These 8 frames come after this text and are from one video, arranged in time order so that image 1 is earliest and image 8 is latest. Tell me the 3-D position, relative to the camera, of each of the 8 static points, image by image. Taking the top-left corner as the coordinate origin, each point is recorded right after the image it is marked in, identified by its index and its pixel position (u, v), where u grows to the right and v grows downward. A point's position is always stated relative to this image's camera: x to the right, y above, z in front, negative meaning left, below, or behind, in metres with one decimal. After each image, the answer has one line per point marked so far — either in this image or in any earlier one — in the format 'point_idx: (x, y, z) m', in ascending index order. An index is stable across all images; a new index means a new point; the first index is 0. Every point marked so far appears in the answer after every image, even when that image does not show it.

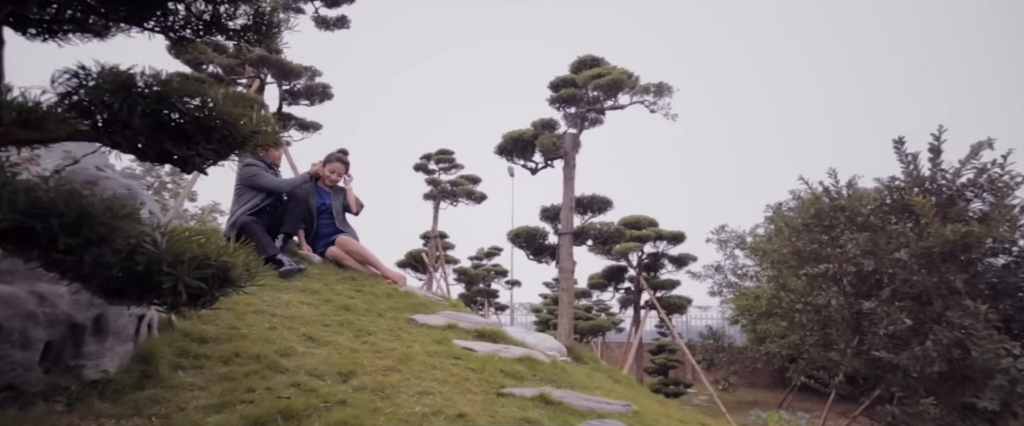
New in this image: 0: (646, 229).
0: (+2.6, -0.3, +10.8) m
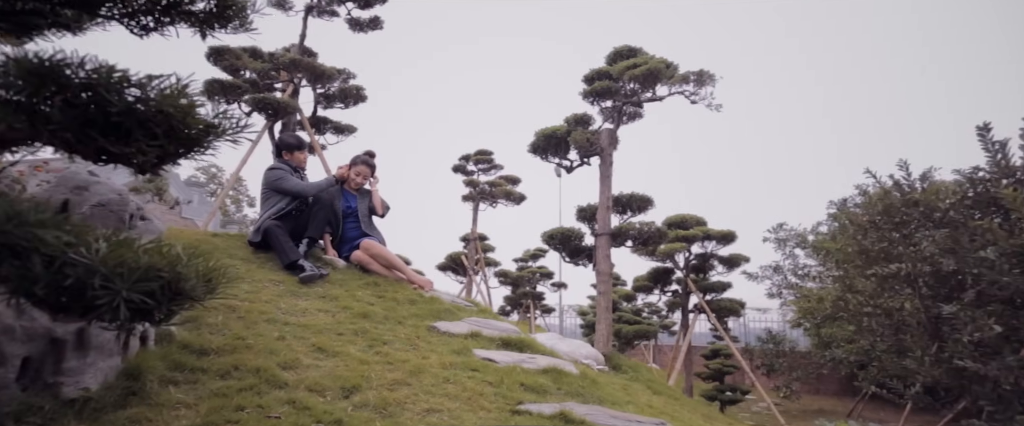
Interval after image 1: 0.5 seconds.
0: (+3.3, -0.3, +10.2) m
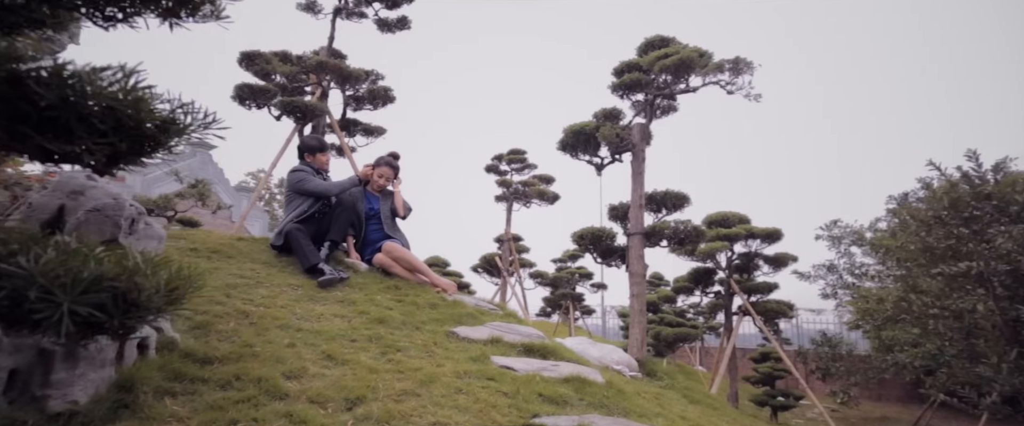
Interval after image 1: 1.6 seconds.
0: (+3.9, -0.2, +9.6) m
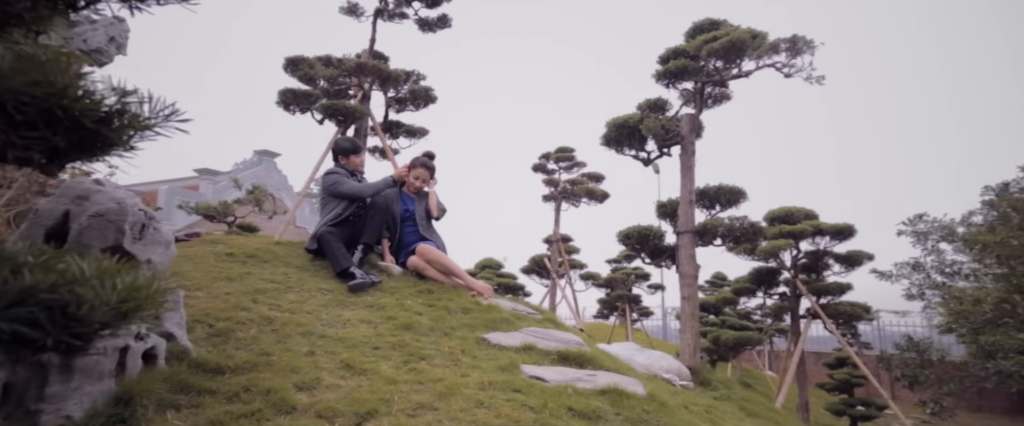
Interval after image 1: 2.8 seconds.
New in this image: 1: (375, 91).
0: (+4.6, -0.1, +8.9) m
1: (-2.2, +1.9, +8.8) m
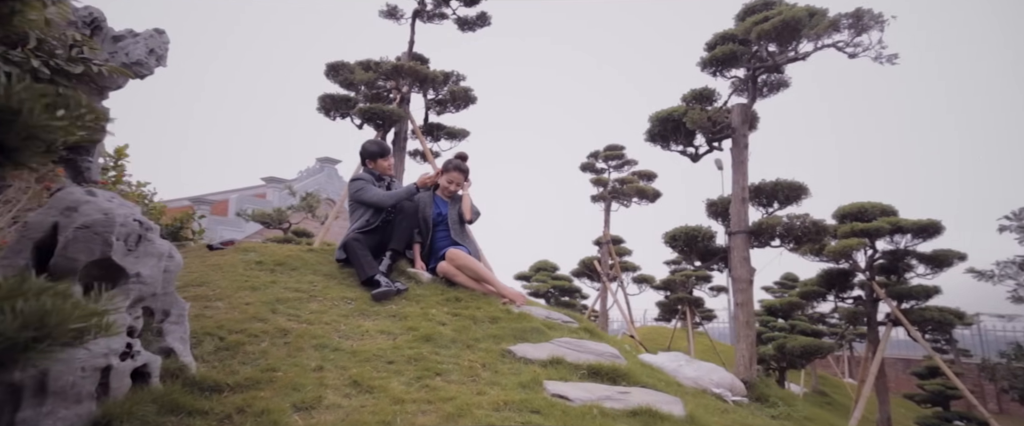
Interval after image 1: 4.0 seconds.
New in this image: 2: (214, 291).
0: (+5.3, -0.1, +8.0) m
1: (-1.5, +1.9, +8.7) m
2: (-2.5, -0.7, +4.6) m
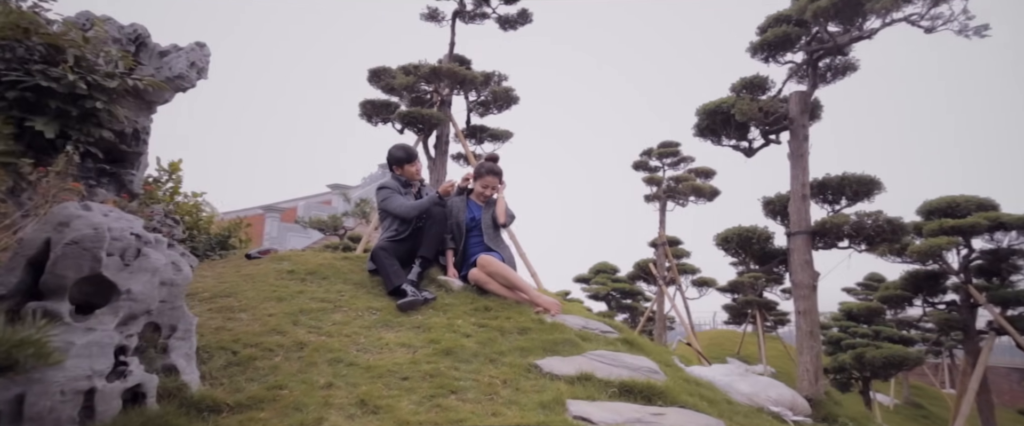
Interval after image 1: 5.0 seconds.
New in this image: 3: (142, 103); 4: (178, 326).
0: (+5.8, 0.0, +7.0) m
1: (-0.9, +1.8, +8.6) m
2: (-2.3, -0.8, +4.6) m
3: (-4.0, +1.2, +6.0) m
4: (-2.0, -0.7, +3.3) m
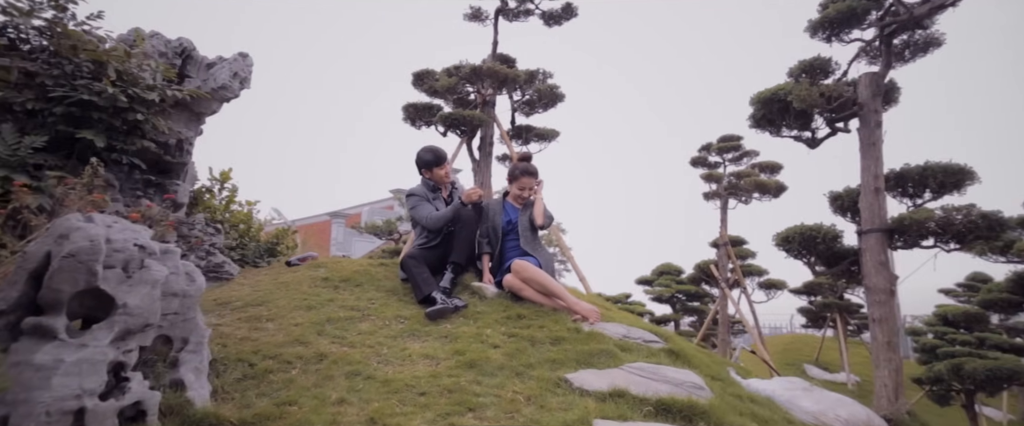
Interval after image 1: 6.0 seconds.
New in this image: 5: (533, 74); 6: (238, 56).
0: (+6.3, +0.1, +6.0) m
1: (-0.2, +1.8, +8.4) m
2: (-2.0, -0.8, +4.6) m
3: (-3.6, +1.1, +6.2) m
4: (-1.9, -0.7, +3.3) m
5: (+0.3, +2.1, +8.5) m
6: (-3.2, +1.8, +6.5) m
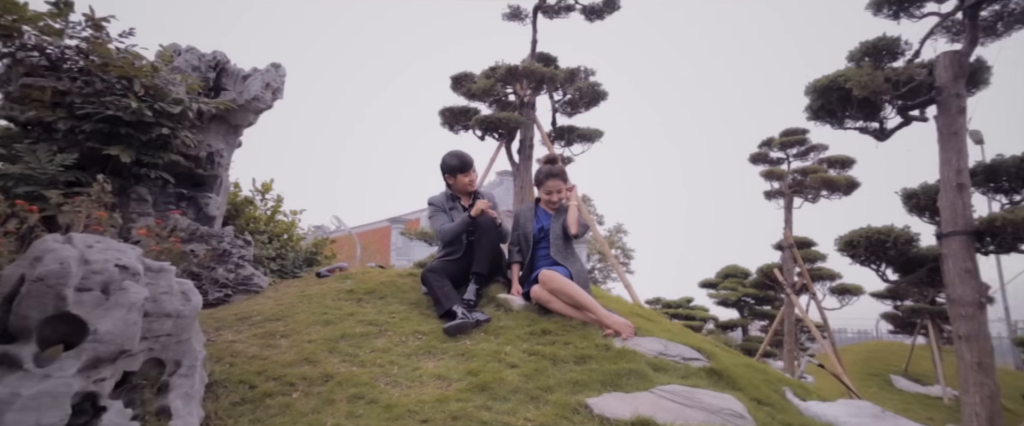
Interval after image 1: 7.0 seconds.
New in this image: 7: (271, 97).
0: (+6.6, +0.2, +4.9) m
1: (+0.3, +1.7, +8.1) m
2: (-1.8, -0.9, +4.5) m
3: (-3.3, +0.9, +6.3) m
4: (-1.9, -0.8, +3.2) m
5: (+0.9, +2.1, +8.1) m
6: (-2.9, +1.7, +6.6) m
7: (-2.8, +1.3, +6.4) m
